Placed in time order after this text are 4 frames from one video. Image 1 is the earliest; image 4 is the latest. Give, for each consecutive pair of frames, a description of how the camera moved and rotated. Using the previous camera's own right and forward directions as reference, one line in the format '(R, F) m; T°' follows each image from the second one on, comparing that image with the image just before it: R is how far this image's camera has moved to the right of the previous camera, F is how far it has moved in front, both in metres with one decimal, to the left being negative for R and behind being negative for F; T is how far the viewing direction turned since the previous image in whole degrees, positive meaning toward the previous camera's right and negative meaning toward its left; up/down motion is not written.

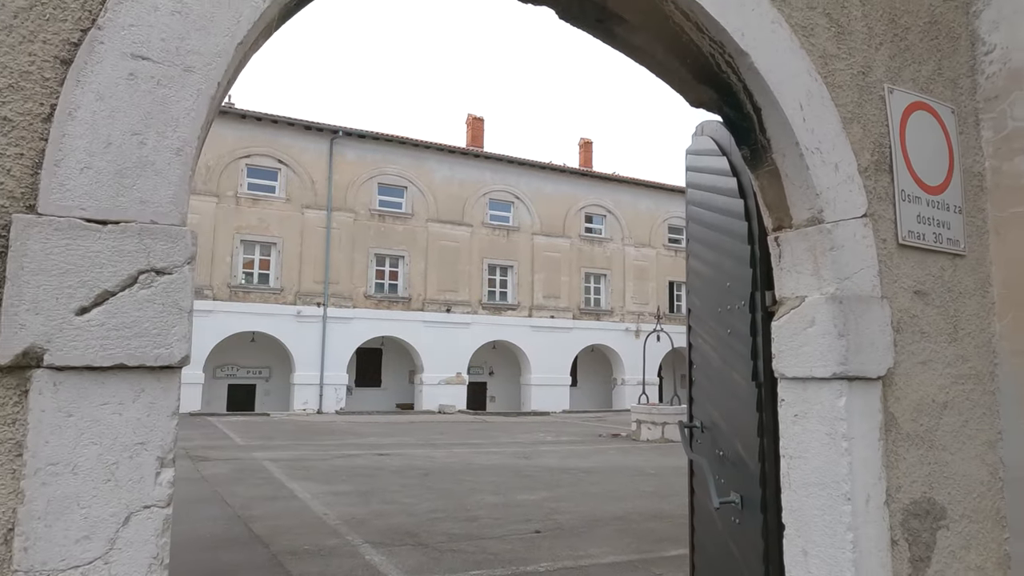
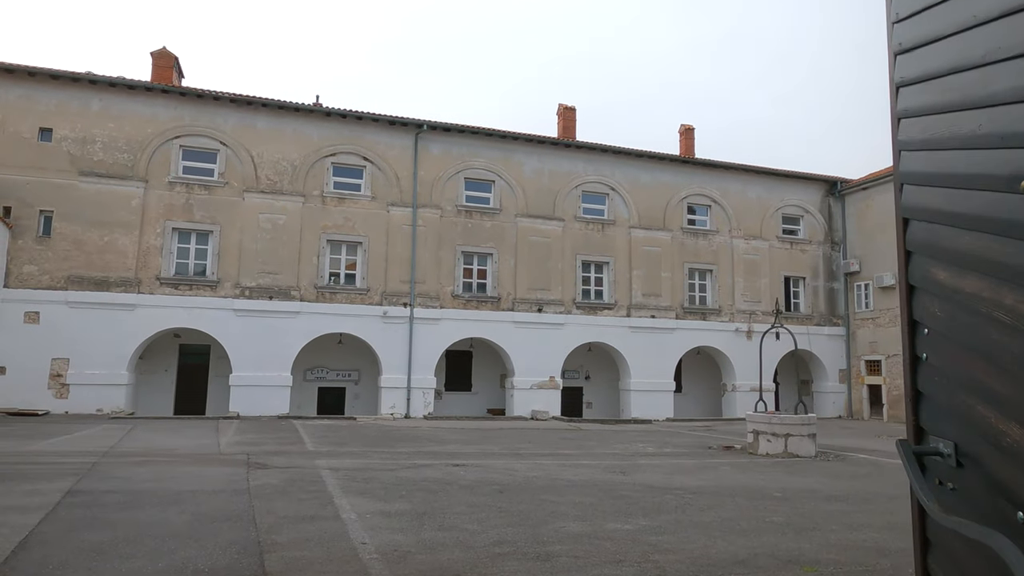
(+0.1, +1.5) m; -9°
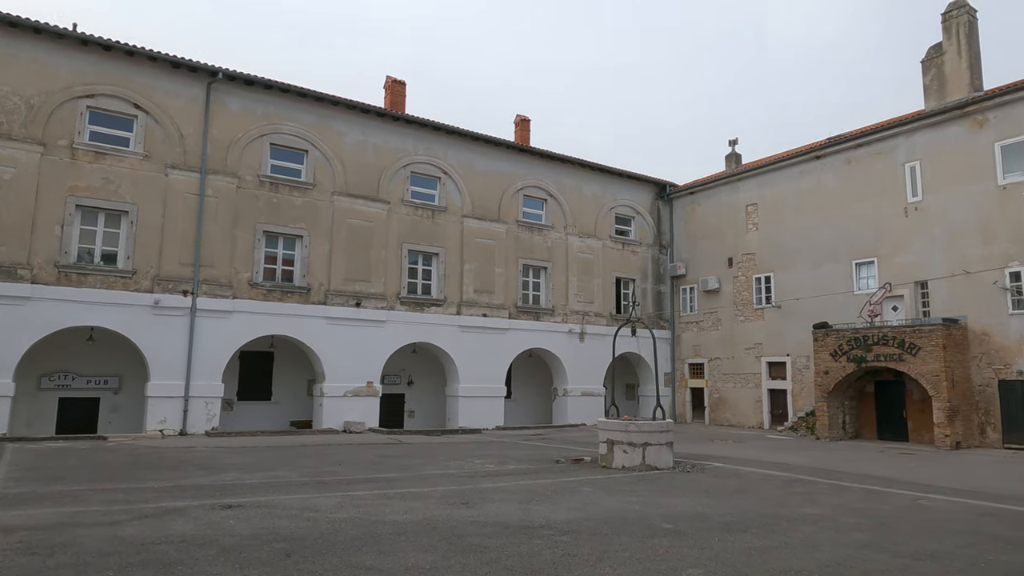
(+0.1, +2.6) m; +15°
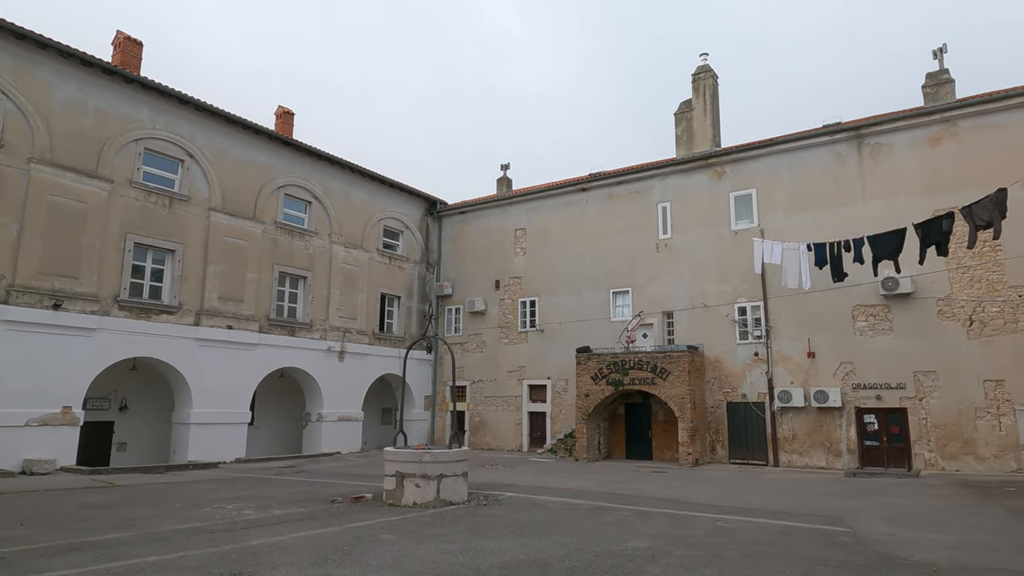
(-0.7, +1.6) m; +22°
